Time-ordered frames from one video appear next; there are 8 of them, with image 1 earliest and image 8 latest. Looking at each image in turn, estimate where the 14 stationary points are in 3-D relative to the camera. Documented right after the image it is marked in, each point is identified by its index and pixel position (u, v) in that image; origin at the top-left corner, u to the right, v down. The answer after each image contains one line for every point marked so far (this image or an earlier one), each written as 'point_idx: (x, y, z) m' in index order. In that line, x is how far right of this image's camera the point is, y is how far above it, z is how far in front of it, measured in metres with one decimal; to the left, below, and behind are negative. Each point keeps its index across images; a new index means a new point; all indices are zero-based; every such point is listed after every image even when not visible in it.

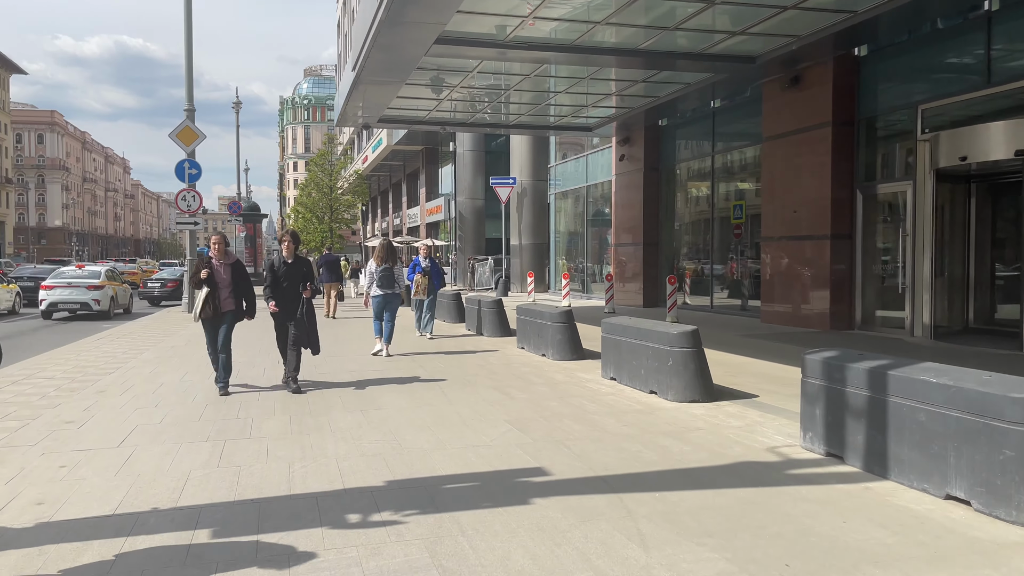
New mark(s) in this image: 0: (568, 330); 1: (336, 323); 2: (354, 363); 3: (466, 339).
0: (+0.7, -0.5, +10.0) m
1: (-3.7, -0.7, +17.2) m
2: (-2.0, -0.9, +10.1) m
3: (-0.8, -0.8, +13.4) m
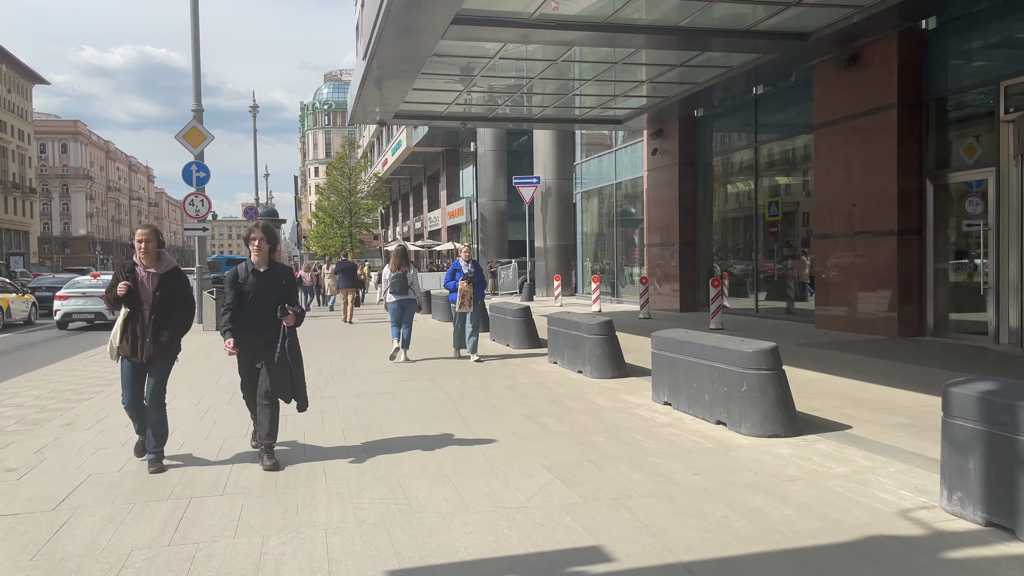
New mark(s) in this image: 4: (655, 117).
0: (+1.0, -0.6, +8.7) m
1: (-3.2, -0.9, +16.0) m
2: (-1.6, -1.0, +8.9) m
3: (-0.3, -0.9, +12.1) m
4: (+3.3, +4.0, +19.0) m
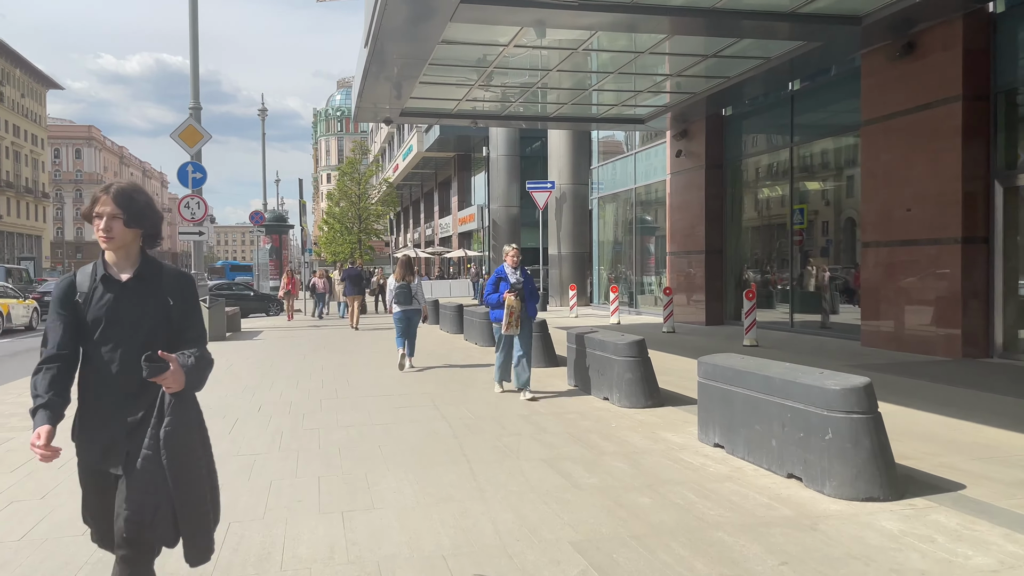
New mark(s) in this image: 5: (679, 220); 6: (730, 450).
0: (+1.2, -0.7, +7.4) m
1: (-2.9, -1.1, +14.8) m
2: (-1.5, -1.2, +7.6) m
3: (-0.1, -1.1, +10.8) m
4: (+3.7, +3.8, +17.8) m
5: (+3.8, +1.6, +18.5) m
6: (+1.5, -1.1, +5.5) m
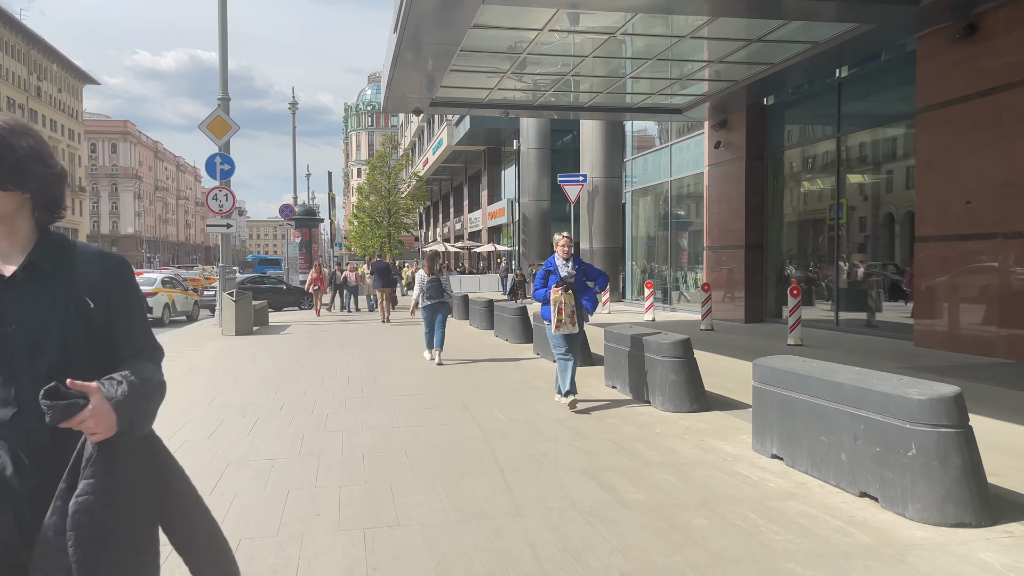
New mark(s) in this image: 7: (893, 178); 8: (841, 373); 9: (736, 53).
0: (+1.5, -0.7, +6.9) m
1: (-2.4, -0.9, +14.5) m
2: (-1.2, -1.1, +7.2) m
3: (+0.3, -1.0, +10.4) m
4: (+4.4, +3.8, +17.1) m
5: (+4.5, +1.7, +17.9) m
6: (+1.7, -1.1, +5.0) m
7: (+6.4, +1.9, +13.9) m
8: (+1.9, -0.5, +4.7) m
9: (+3.9, +4.0, +14.0) m
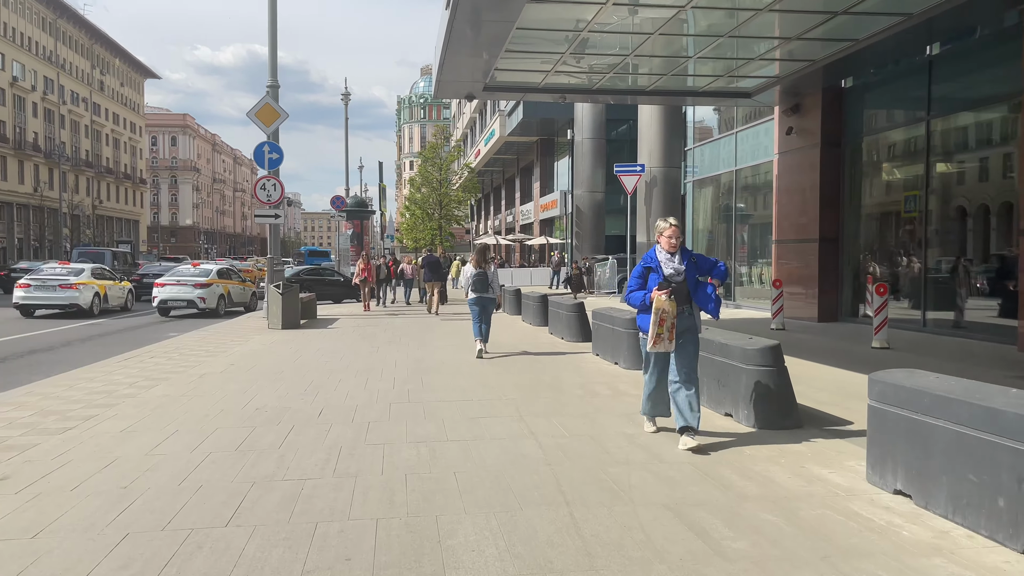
0: (+2.0, -0.7, +6.0) m
1: (-1.4, -0.8, +13.8) m
2: (-0.7, -1.1, +6.5) m
3: (+1.0, -1.0, +9.5) m
4: (+5.5, +3.9, +16.0) m
5: (+5.7, +1.8, +16.8) m
6: (+2.1, -1.1, +4.1) m
7: (+7.3, +1.9, +12.6) m
8: (+2.2, -0.5, +3.7) m
9: (+4.8, +4.1, +12.9) m
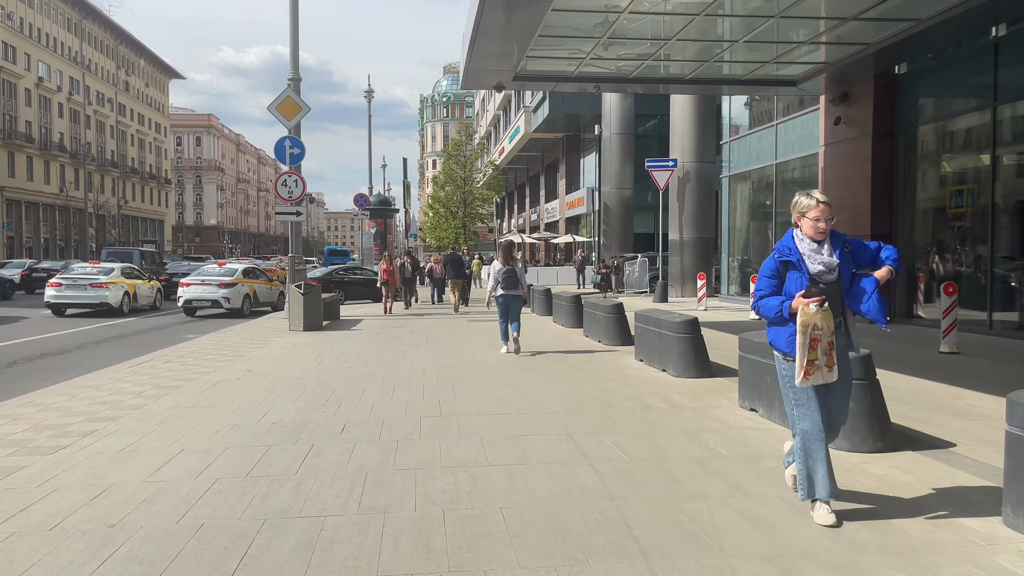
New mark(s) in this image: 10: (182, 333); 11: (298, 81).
0: (+2.3, -0.7, +5.2) m
1: (-0.9, -0.8, +13.0) m
2: (-0.3, -1.1, +5.7) m
3: (+1.4, -1.0, +8.7) m
4: (+6.1, +3.9, +15.1) m
5: (+6.3, +1.8, +15.8) m
6: (+2.3, -1.1, +3.2) m
7: (+7.8, +1.9, +11.6) m
8: (+2.5, -0.5, +2.9) m
9: (+5.3, +4.1, +12.0) m
10: (-7.2, -1.0, +17.7) m
11: (-4.8, +4.7, +18.2) m
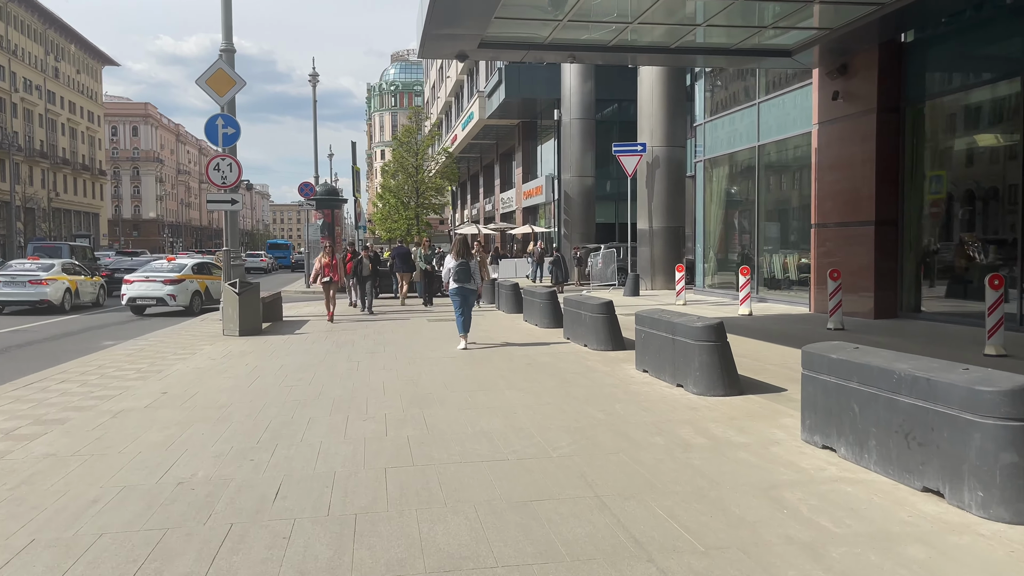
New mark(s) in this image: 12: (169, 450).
0: (+2.3, -0.7, +3.6) m
1: (-1.3, -0.8, +11.2) m
2: (-0.3, -1.1, +4.0) m
3: (+1.2, -0.9, +7.1) m
4: (+5.5, +4.1, +13.6) m
5: (+5.7, +1.9, +14.4) m
6: (+2.5, -1.1, +1.6) m
7: (+7.4, +2.0, +10.3) m
8: (+2.7, -0.5, +1.3) m
9: (+4.9, +4.2, +10.5) m
10: (-7.9, -1.0, +15.5) m
11: (-5.6, +4.7, +16.1) m
12: (-2.3, -1.1, +5.5) m
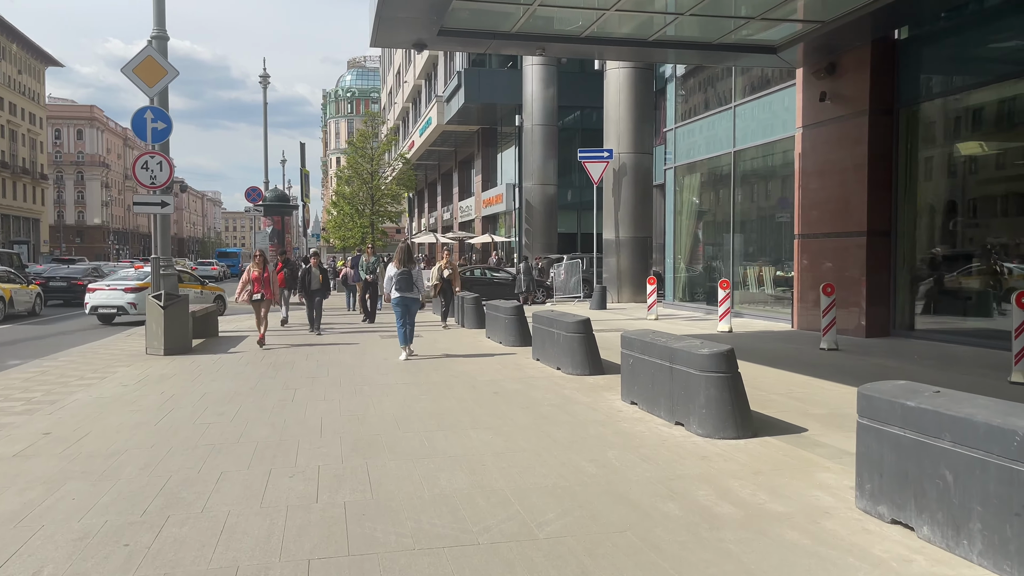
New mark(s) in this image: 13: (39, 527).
0: (+2.3, -0.8, +2.4) m
1: (-1.8, -1.0, +9.9) m
2: (-0.4, -1.2, +2.7) m
3: (+1.0, -1.1, +5.8) m
4: (+4.9, +3.8, +12.7) m
5: (+5.1, +1.7, +13.5) m
6: (+2.6, -1.2, +0.5) m
7: (+7.0, +1.8, +9.5) m
8: (+2.7, -0.6, +0.2) m
9: (+4.5, +4.0, +9.5) m
10: (-8.6, -1.2, +13.7) m
11: (-6.3, +4.5, +14.6) m
12: (-2.5, -1.2, +4.0) m
13: (-2.4, -1.2, +4.1) m
